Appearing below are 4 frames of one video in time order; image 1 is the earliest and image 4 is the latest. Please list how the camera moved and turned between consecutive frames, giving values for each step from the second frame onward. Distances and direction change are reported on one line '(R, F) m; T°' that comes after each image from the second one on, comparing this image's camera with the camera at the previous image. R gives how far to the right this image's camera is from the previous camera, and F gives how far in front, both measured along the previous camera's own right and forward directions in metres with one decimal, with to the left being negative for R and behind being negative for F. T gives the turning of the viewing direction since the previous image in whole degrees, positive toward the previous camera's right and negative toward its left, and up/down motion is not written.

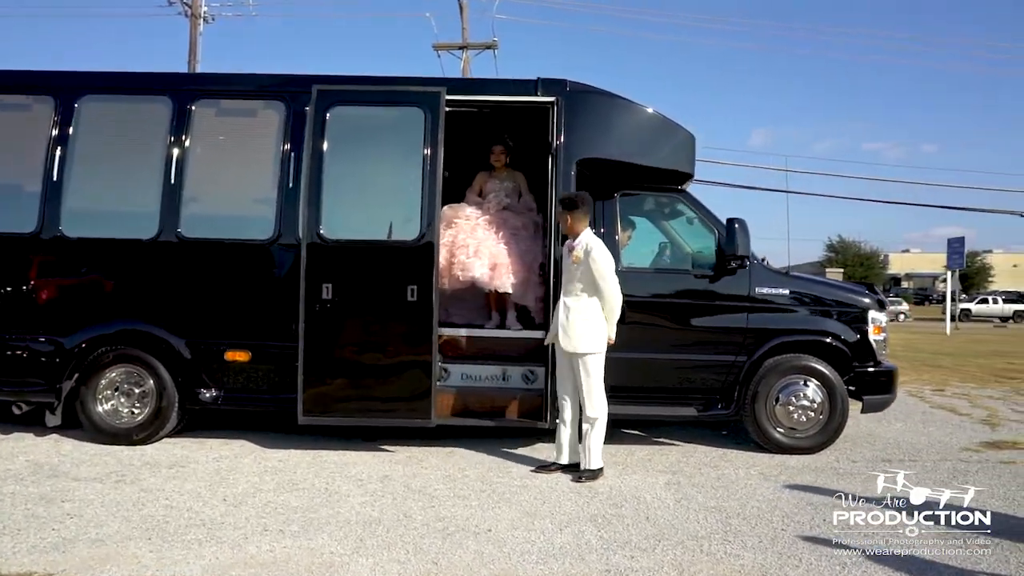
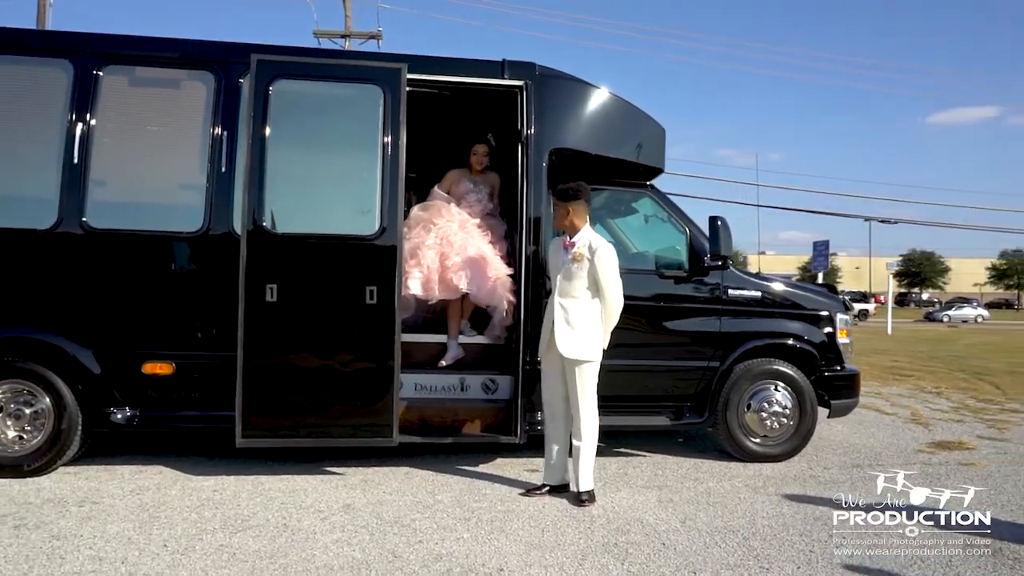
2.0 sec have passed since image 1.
(-0.6, +0.6) m; +9°
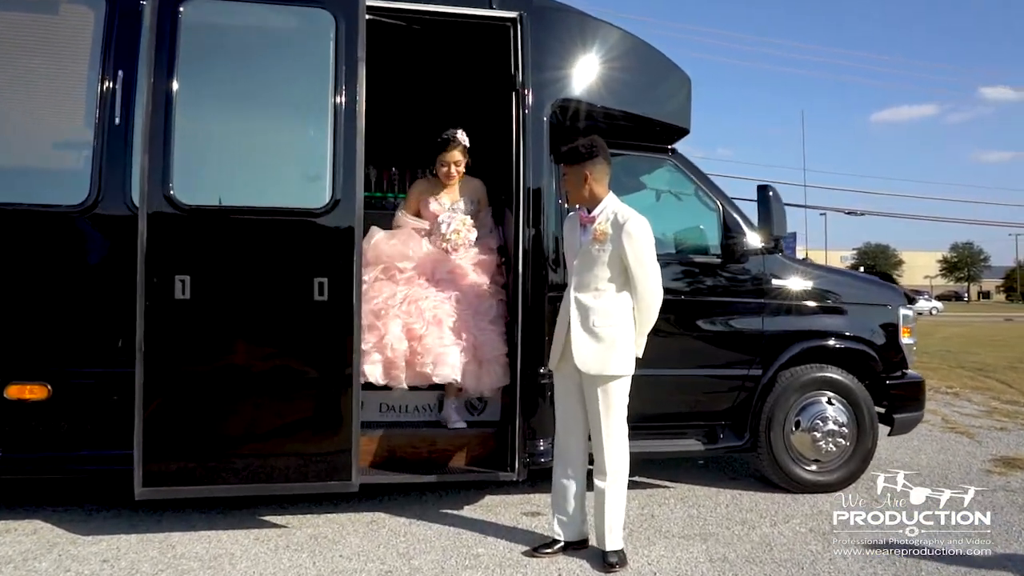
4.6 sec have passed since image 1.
(-0.2, +1.2) m; +3°
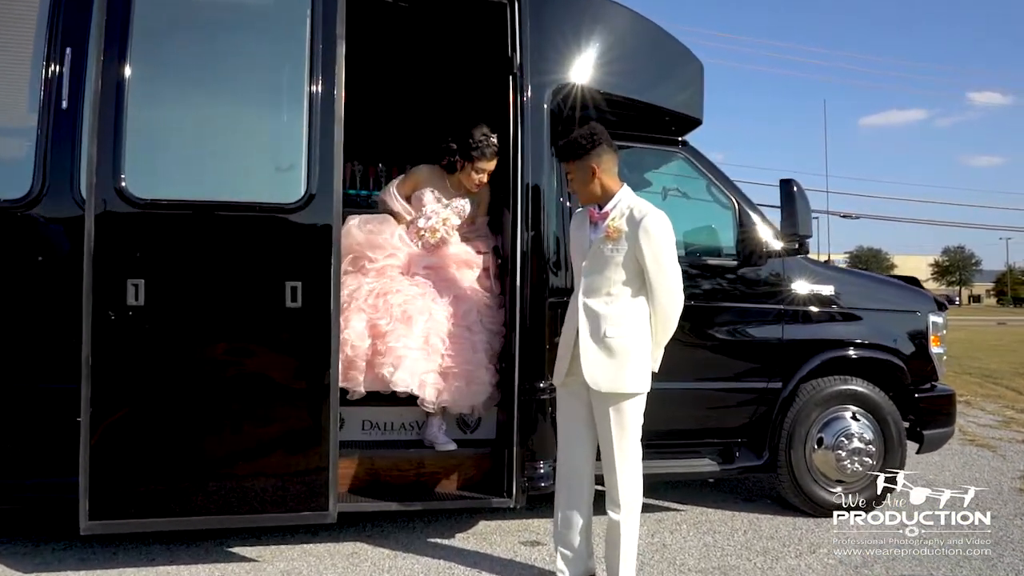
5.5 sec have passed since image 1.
(0.0, +0.4) m; +1°
